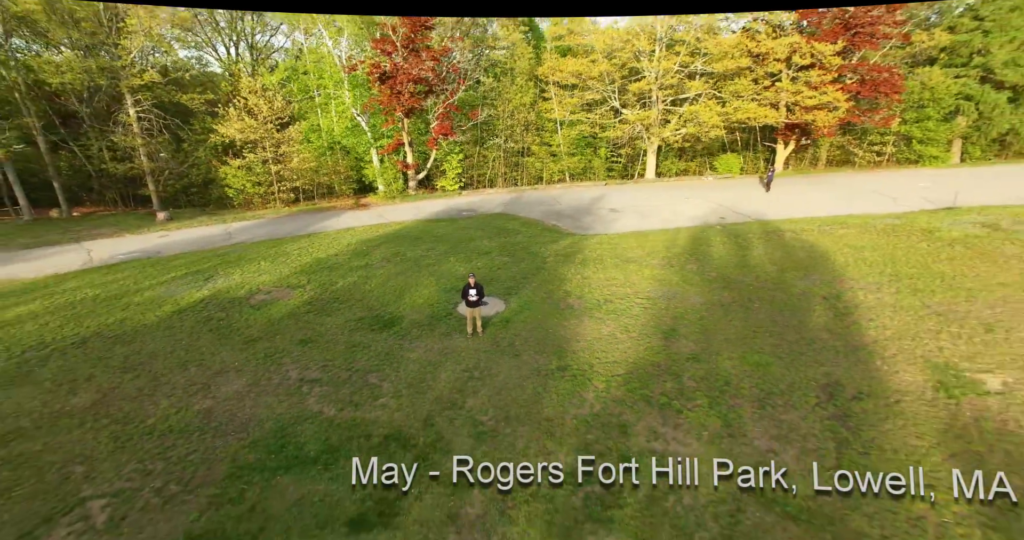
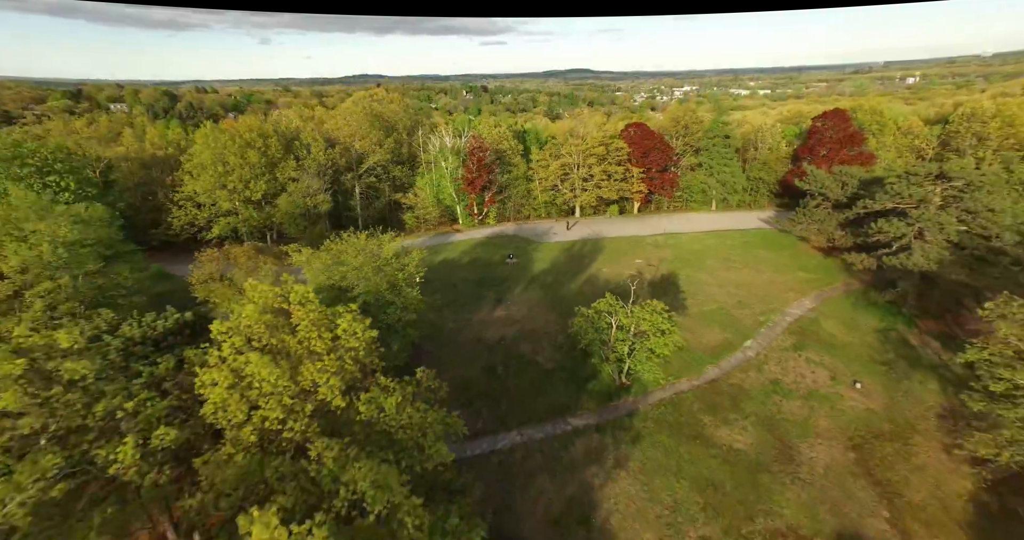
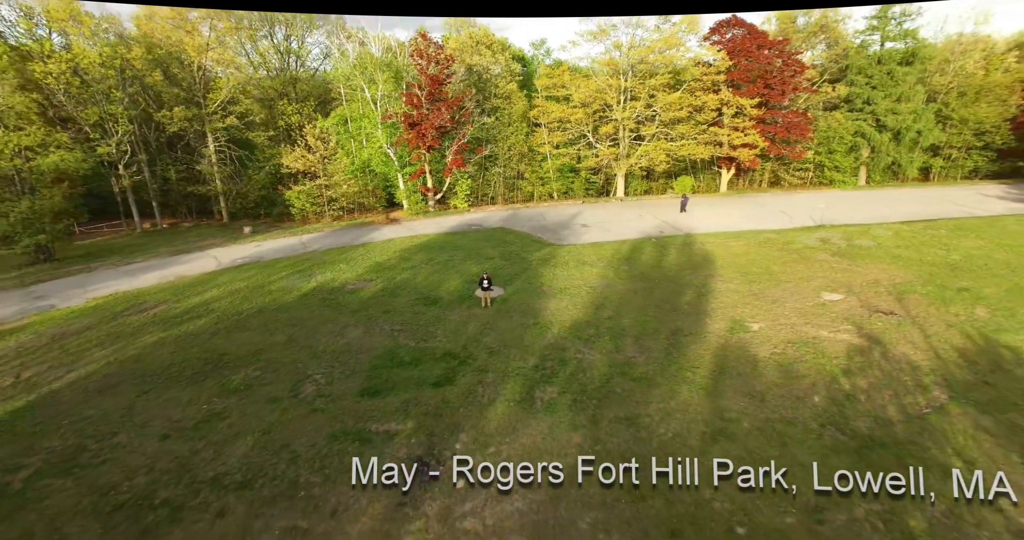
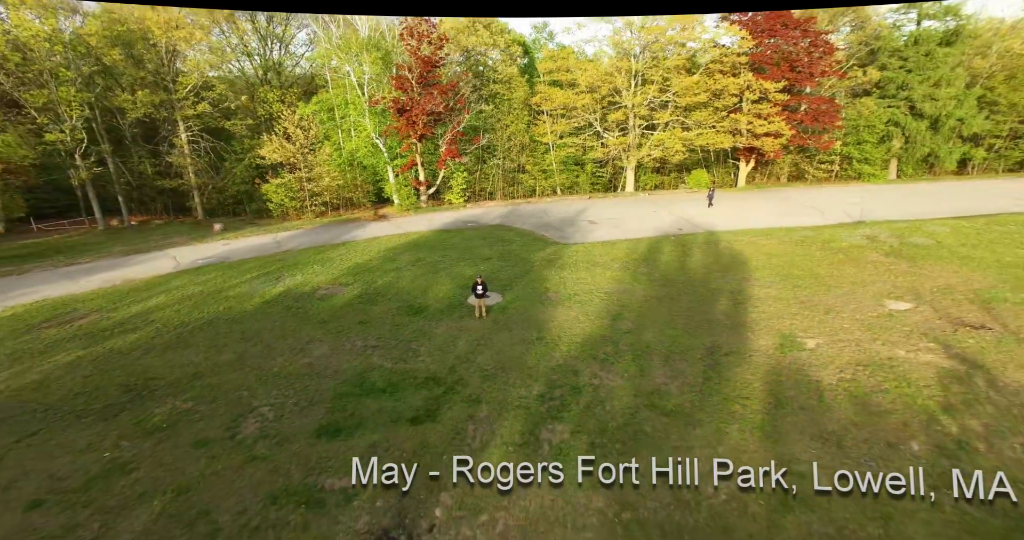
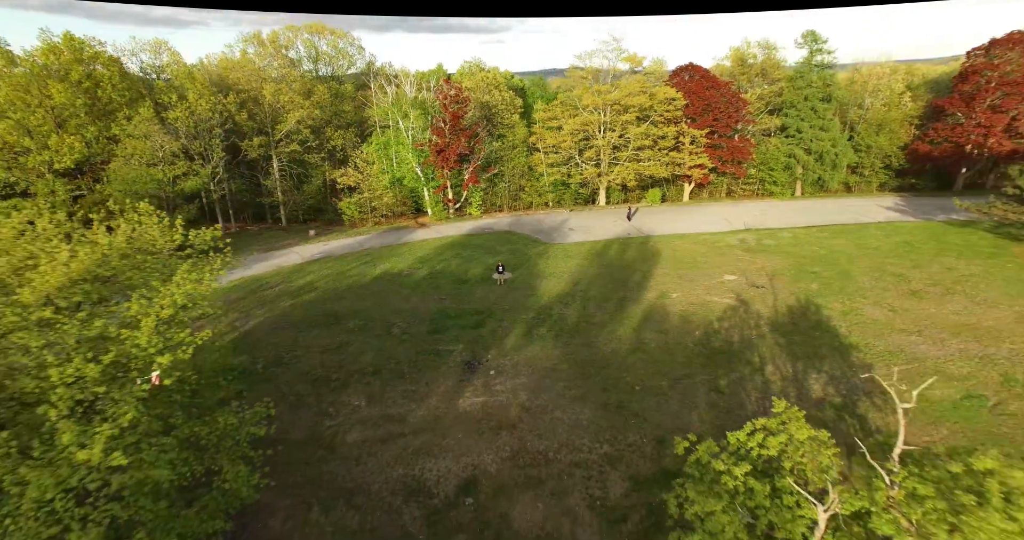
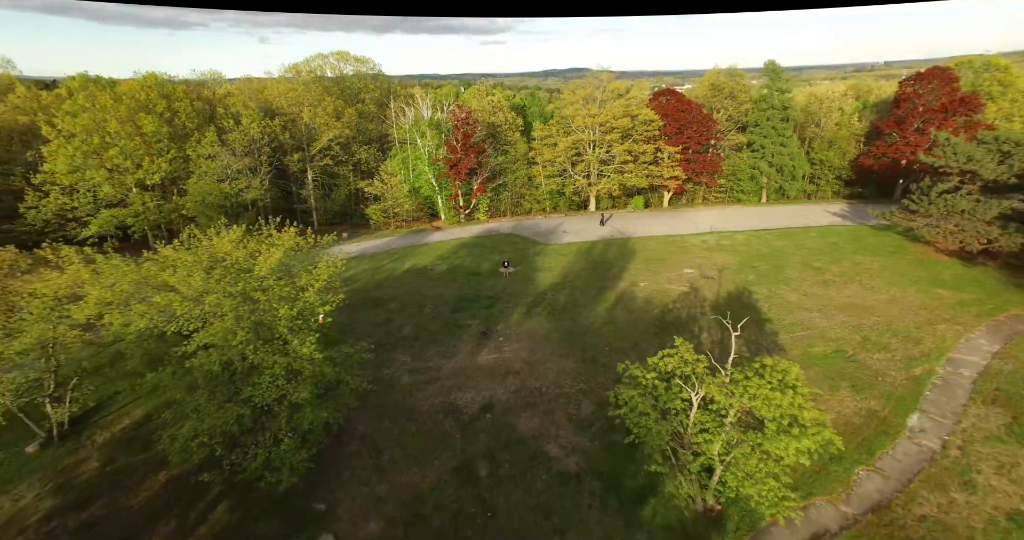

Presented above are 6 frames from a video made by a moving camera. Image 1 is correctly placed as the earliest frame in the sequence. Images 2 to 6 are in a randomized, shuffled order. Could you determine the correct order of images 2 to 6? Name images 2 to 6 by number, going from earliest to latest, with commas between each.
4, 3, 5, 6, 2
